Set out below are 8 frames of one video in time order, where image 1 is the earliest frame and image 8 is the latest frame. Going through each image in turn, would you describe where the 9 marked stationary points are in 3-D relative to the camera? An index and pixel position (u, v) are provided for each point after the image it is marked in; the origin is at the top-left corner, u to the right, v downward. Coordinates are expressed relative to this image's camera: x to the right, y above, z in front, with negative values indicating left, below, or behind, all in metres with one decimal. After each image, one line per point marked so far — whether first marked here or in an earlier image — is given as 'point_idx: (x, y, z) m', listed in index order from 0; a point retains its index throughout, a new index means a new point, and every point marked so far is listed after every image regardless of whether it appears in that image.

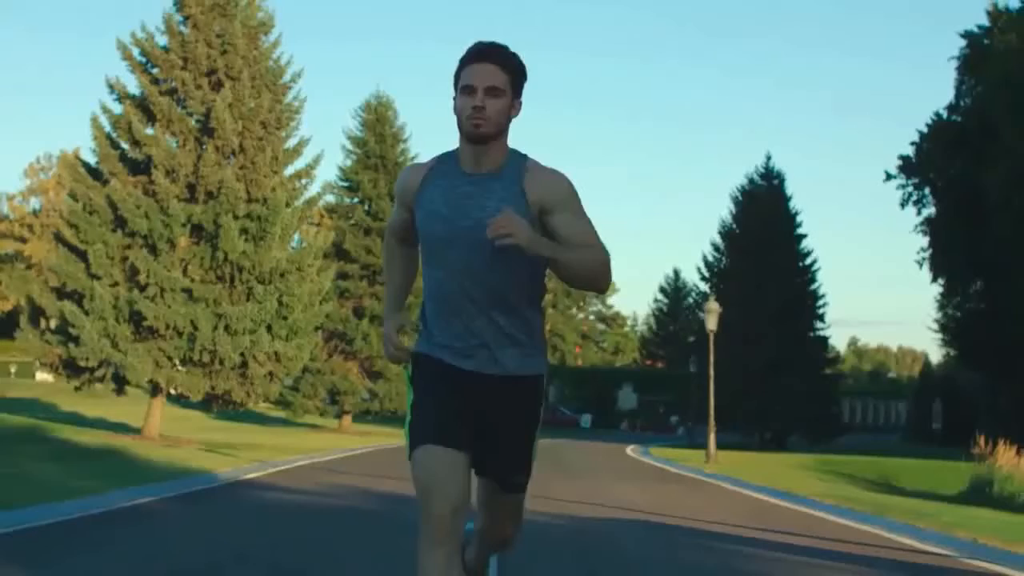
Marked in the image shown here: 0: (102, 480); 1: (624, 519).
0: (-5.1, -2.4, +18.2) m
1: (+1.3, -2.4, +15.4) m
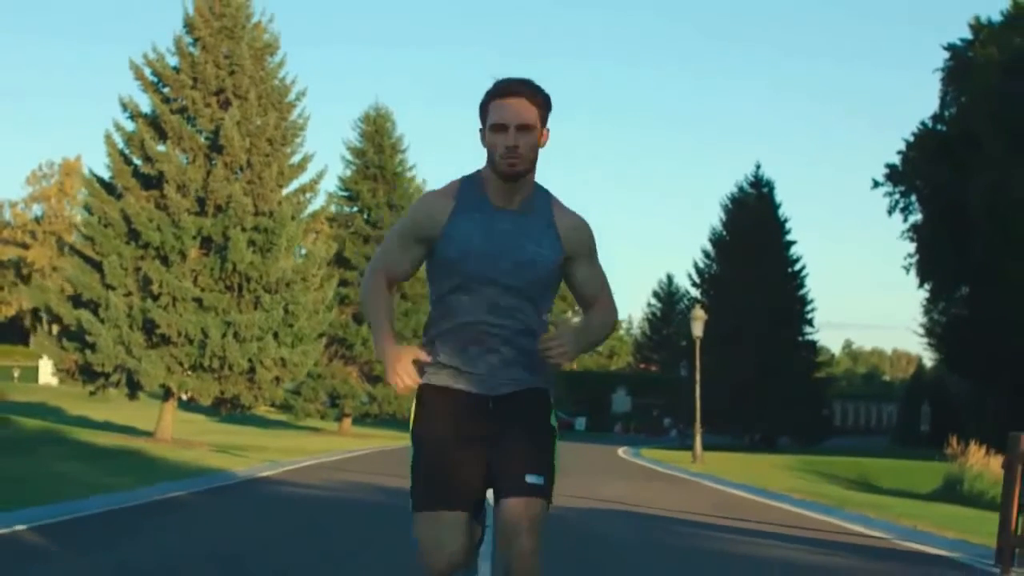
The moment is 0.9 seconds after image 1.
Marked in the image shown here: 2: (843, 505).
0: (-5.2, -2.6, +19.8) m
1: (+1.2, -2.6, +17.0) m
2: (+4.3, -2.8, +18.8) m
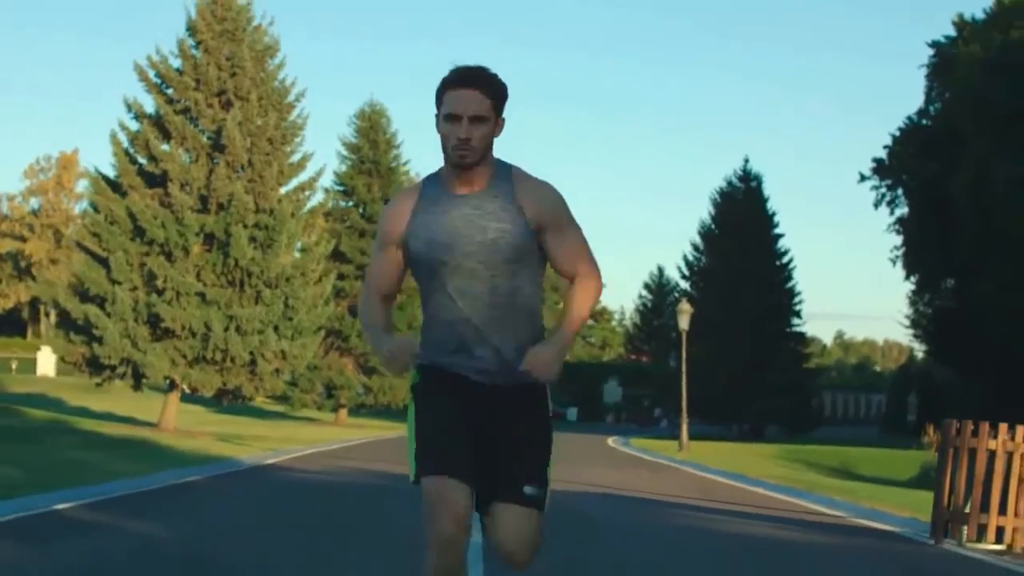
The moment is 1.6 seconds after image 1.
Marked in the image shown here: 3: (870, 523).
0: (-5.3, -2.6, +21.0) m
1: (+1.1, -2.6, +18.2) m
2: (+4.2, -2.8, +20.0) m
3: (+3.5, -2.3, +14.0) m
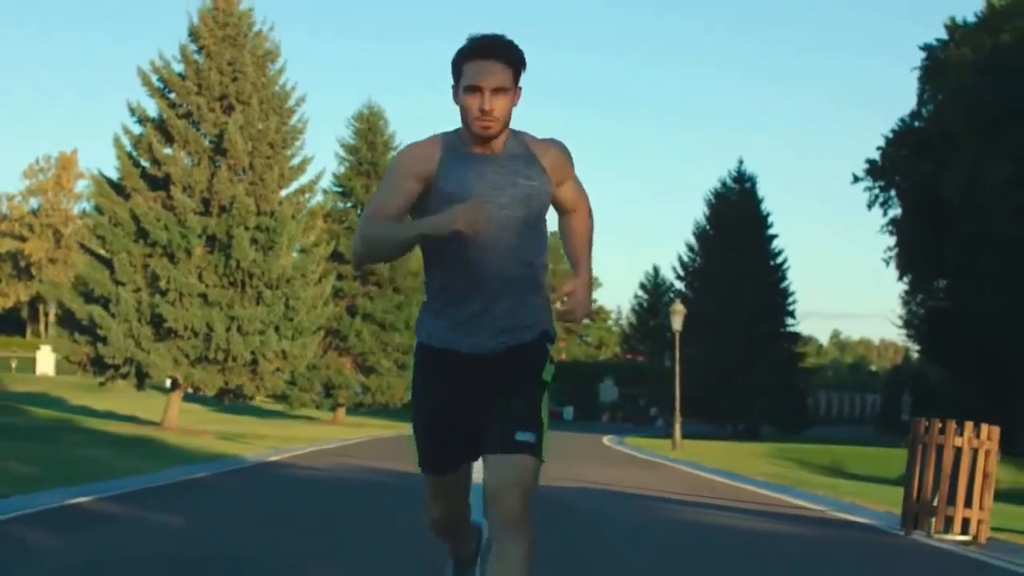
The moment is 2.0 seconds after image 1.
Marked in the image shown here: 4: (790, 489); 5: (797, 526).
0: (-5.4, -2.6, +21.6) m
1: (+1.1, -2.6, +18.9) m
2: (+4.1, -2.8, +20.7) m
3: (+3.4, -2.3, +14.7) m
4: (+3.8, -2.7, +19.7) m
5: (+2.8, -2.3, +14.0) m
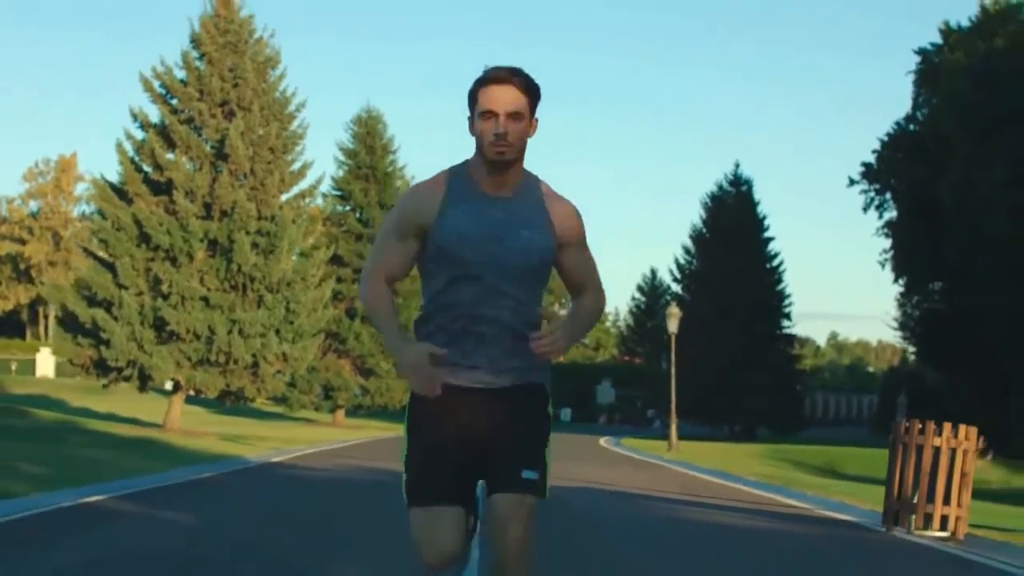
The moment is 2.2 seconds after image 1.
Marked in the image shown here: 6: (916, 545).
0: (-5.4, -2.7, +22.1) m
1: (+1.0, -2.7, +19.4) m
2: (+4.1, -2.9, +21.2) m
3: (+3.4, -2.4, +15.2) m
4: (+3.8, -2.8, +20.1) m
5: (+2.8, -2.4, +14.4) m
6: (+3.5, -2.3, +12.7) m
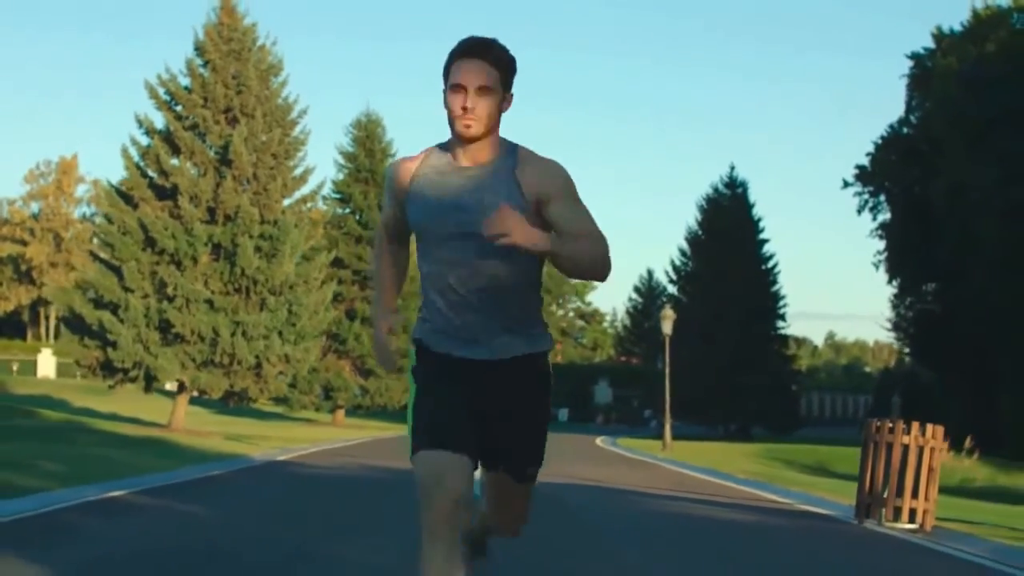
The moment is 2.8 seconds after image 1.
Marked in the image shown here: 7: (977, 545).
0: (-5.4, -2.7, +22.9) m
1: (+1.0, -2.8, +20.2) m
2: (+4.0, -3.0, +22.0) m
3: (+3.4, -2.4, +16.0) m
4: (+3.7, -2.9, +21.0) m
5: (+2.7, -2.4, +15.2) m
6: (+3.5, -2.3, +13.5) m
7: (+4.0, -2.2, +12.7) m
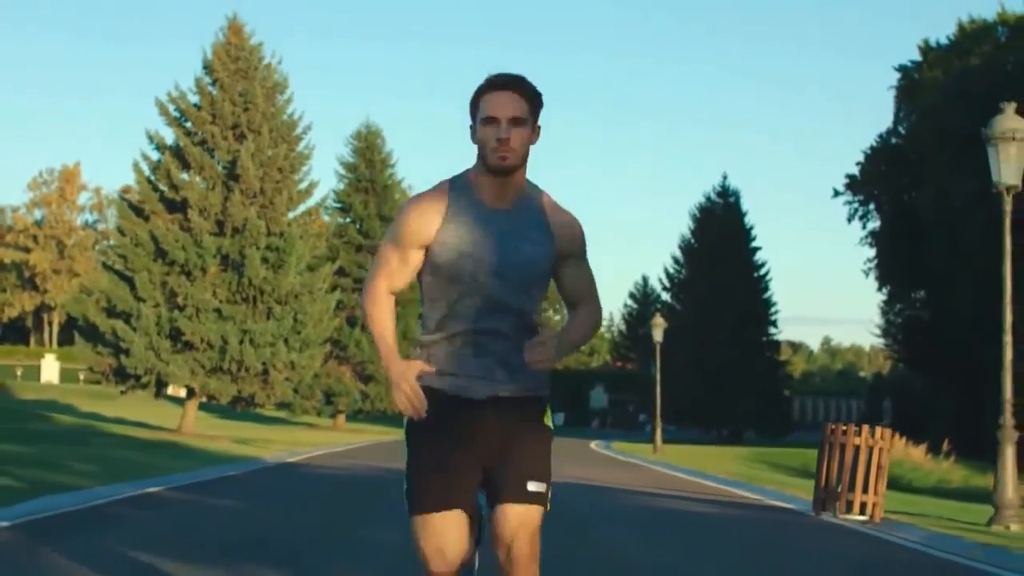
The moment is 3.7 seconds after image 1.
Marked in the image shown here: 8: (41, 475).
0: (-5.5, -2.9, +24.4) m
1: (+0.9, -3.0, +21.7) m
2: (+4.0, -3.2, +23.5) m
3: (+3.3, -2.6, +17.5) m
4: (+3.7, -3.1, +22.5) m
5: (+2.7, -2.6, +16.8) m
6: (+3.5, -2.5, +15.1) m
7: (+4.0, -2.4, +14.2) m
8: (-5.7, -2.3, +17.6) m
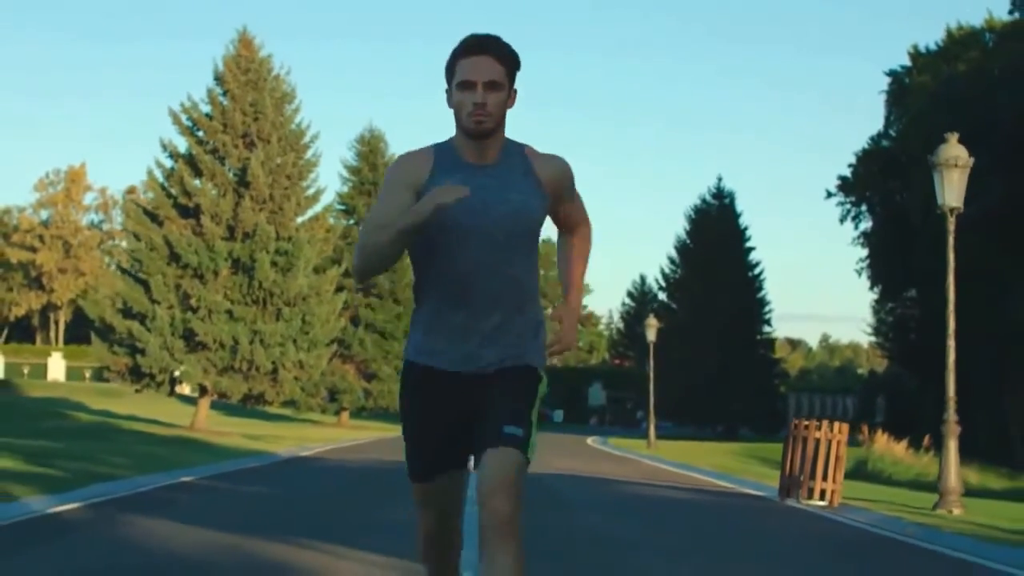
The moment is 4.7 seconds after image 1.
0: (-5.5, -3.0, +26.0) m
1: (+0.9, -3.1, +23.3) m
2: (+4.0, -3.2, +25.2) m
3: (+3.3, -2.7, +19.2) m
4: (+3.6, -3.2, +24.1) m
5: (+2.7, -2.7, +18.4) m
6: (+3.4, -2.6, +16.7) m
7: (+3.9, -2.5, +15.8) m
8: (-5.7, -2.4, +19.3) m
